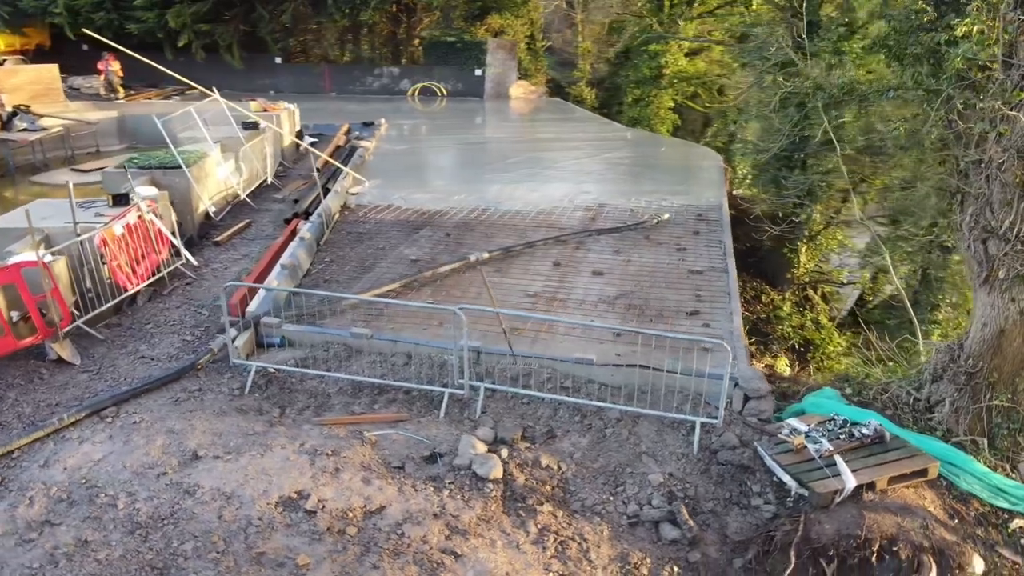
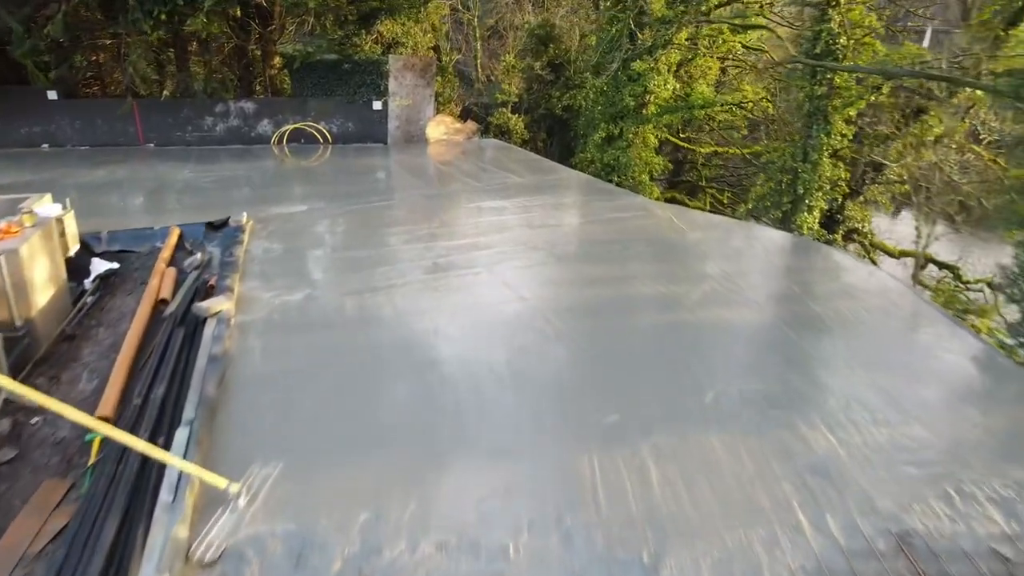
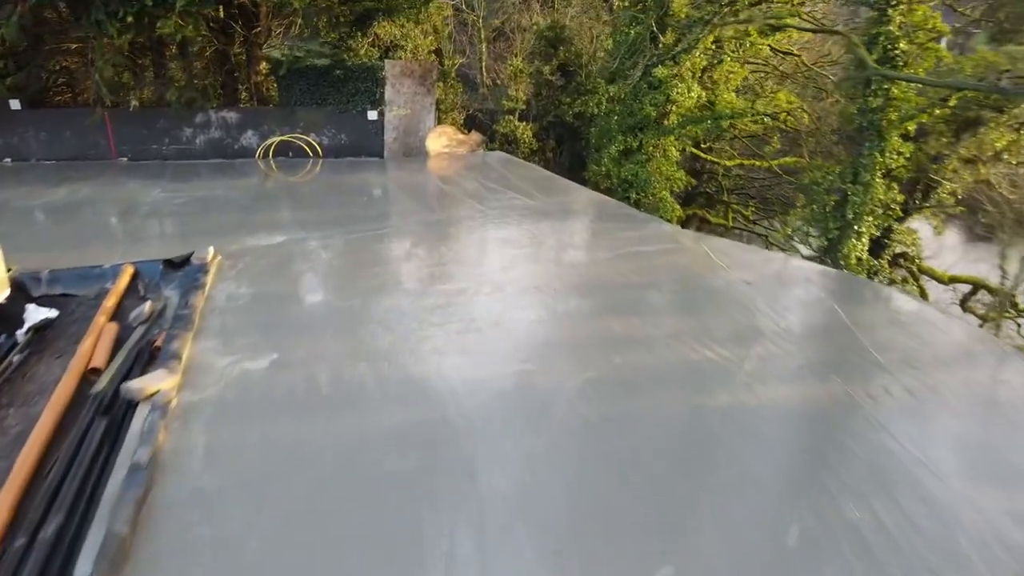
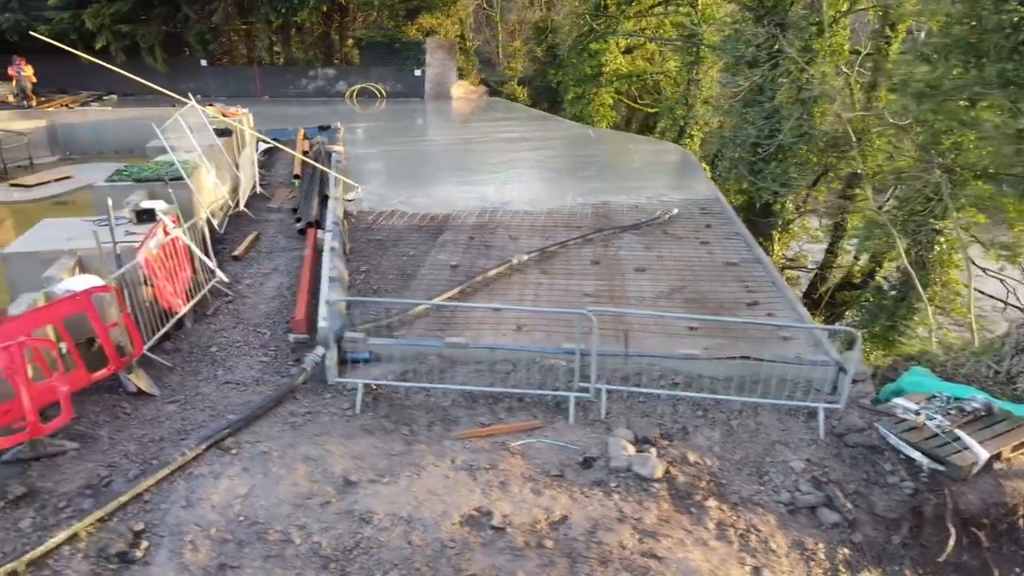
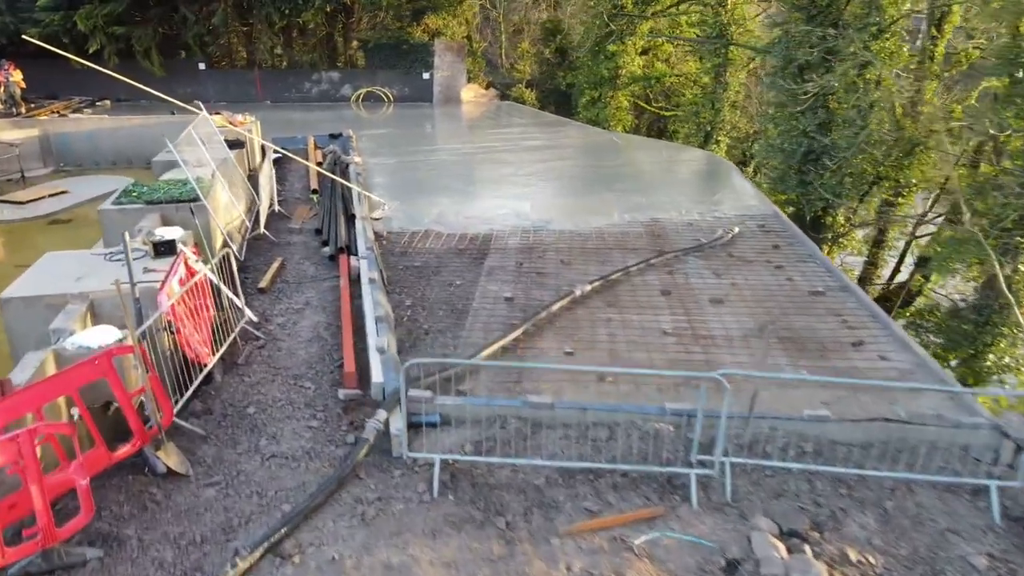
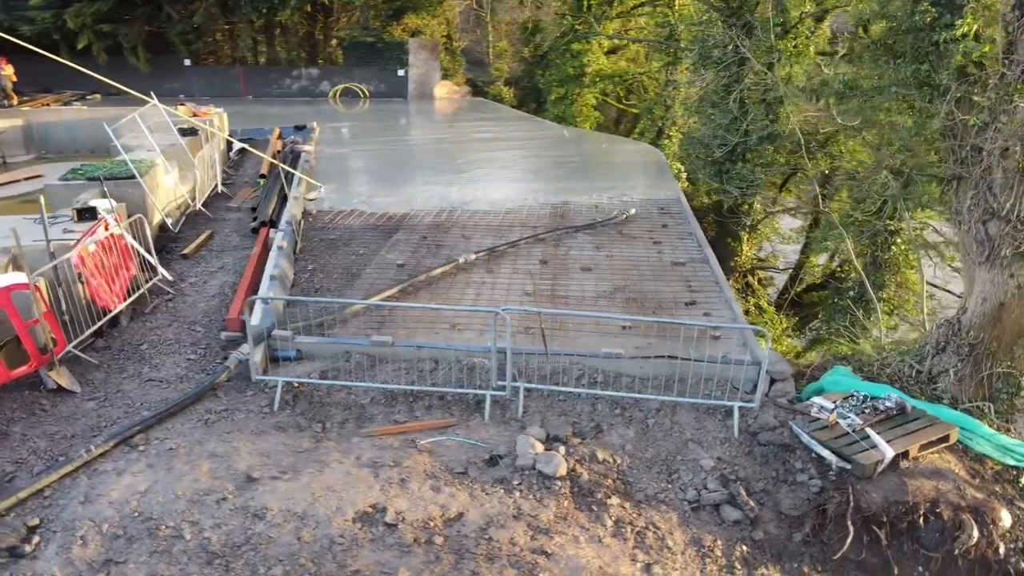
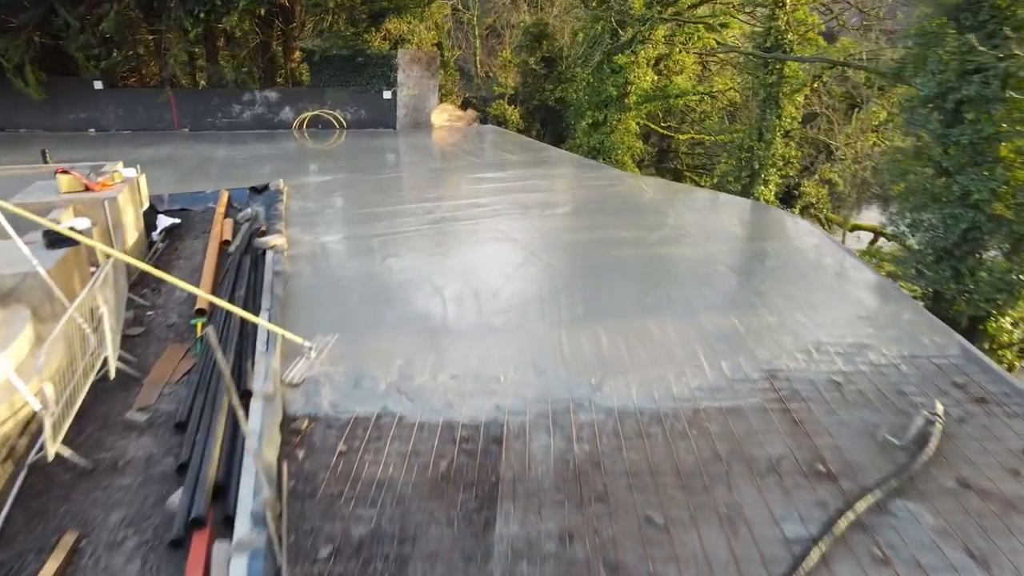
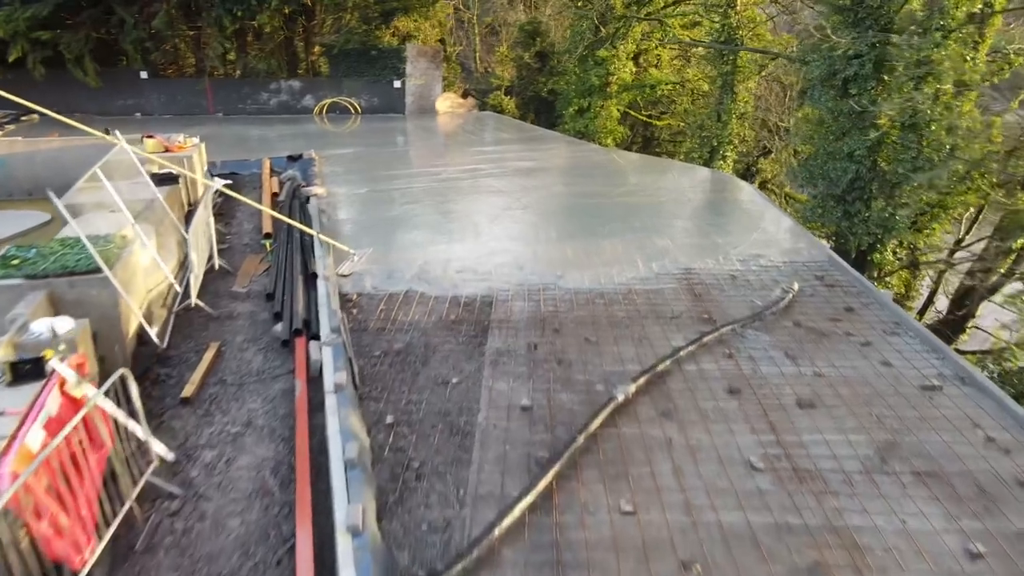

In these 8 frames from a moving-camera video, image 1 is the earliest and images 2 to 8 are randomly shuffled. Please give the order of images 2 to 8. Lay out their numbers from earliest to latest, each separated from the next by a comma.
6, 4, 5, 8, 7, 2, 3
